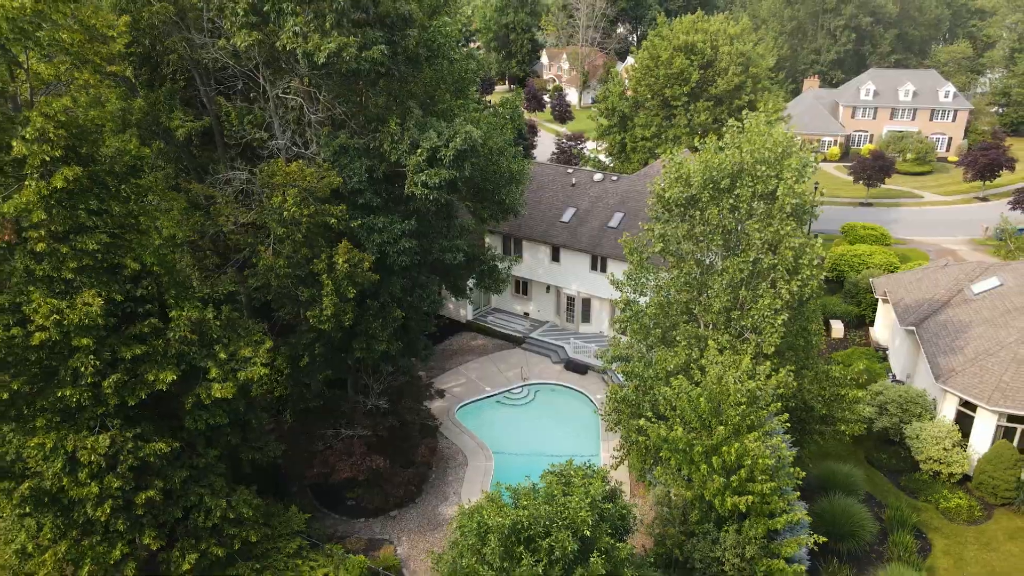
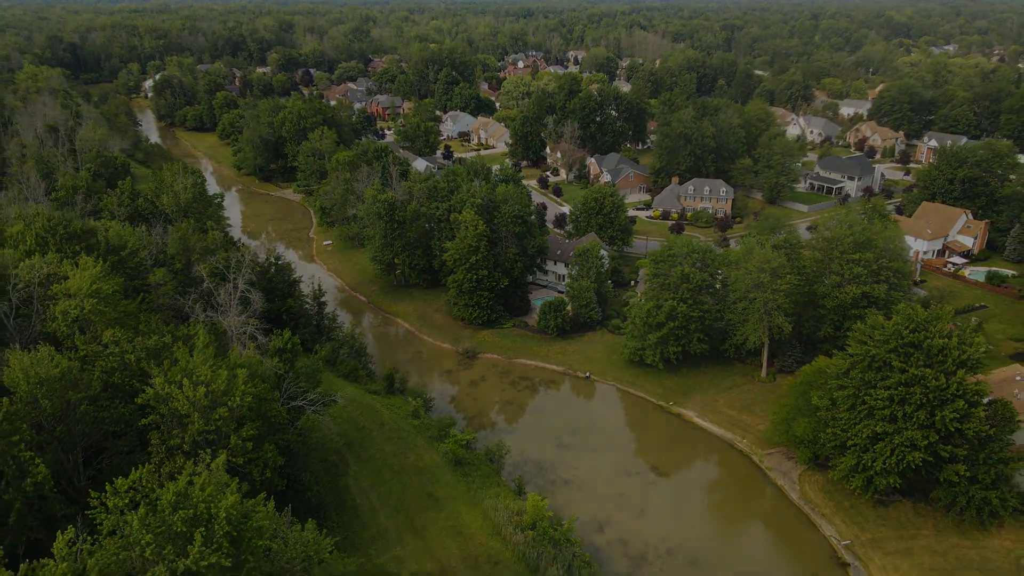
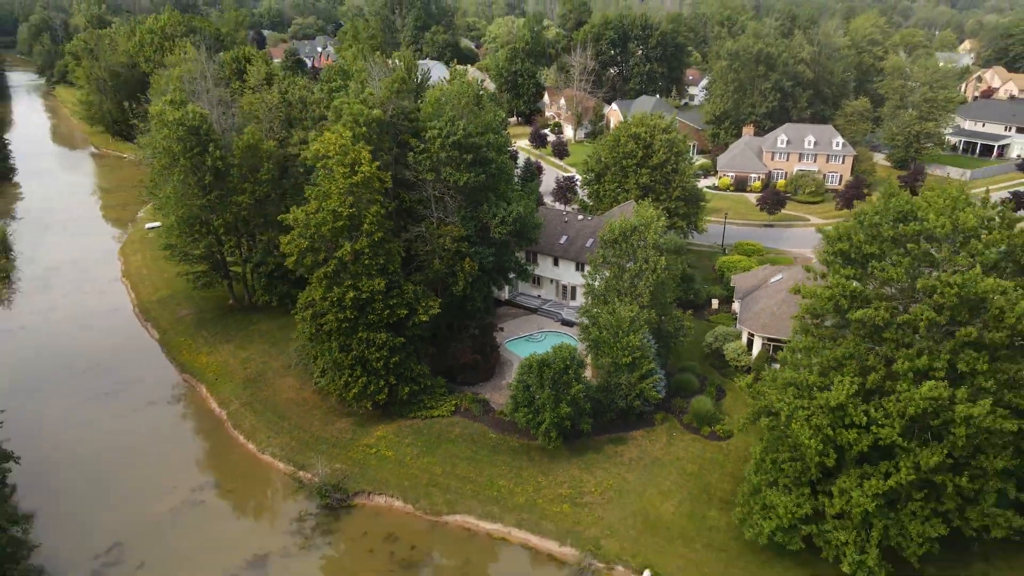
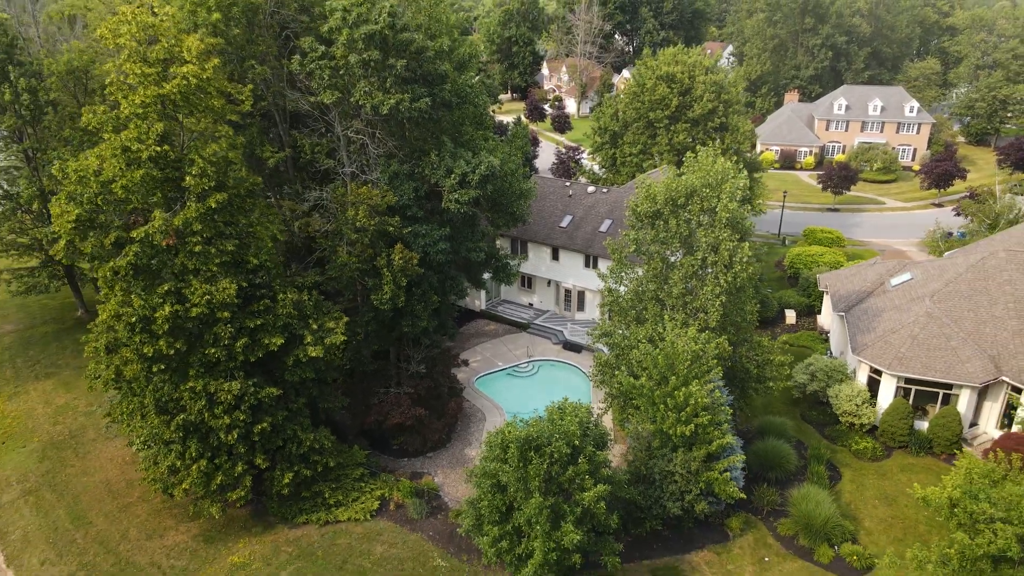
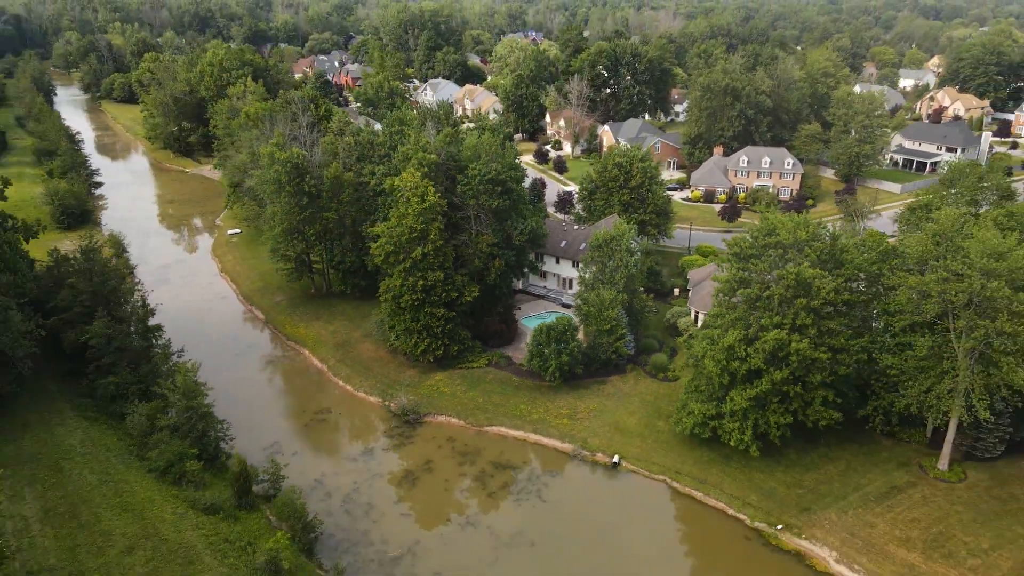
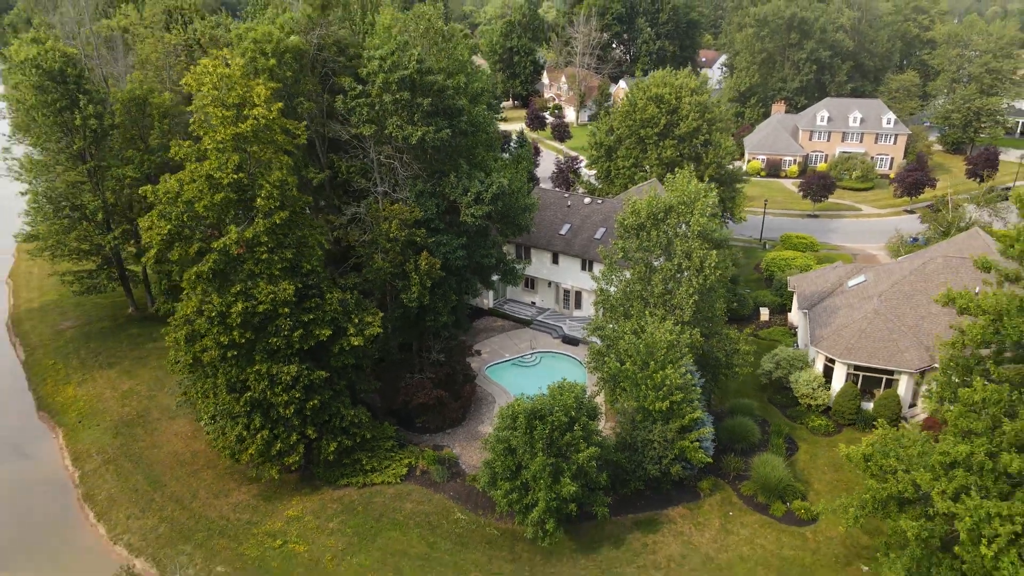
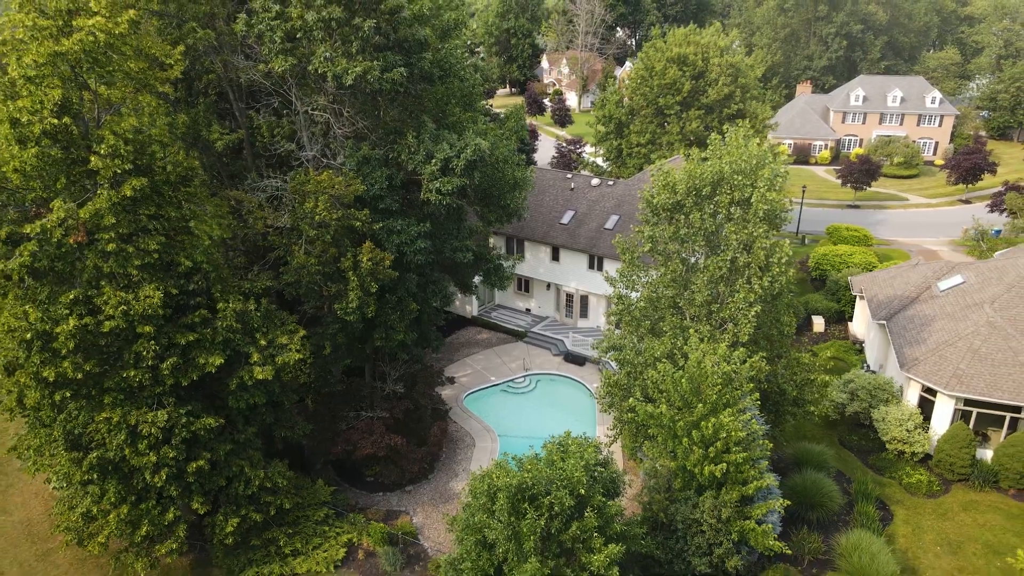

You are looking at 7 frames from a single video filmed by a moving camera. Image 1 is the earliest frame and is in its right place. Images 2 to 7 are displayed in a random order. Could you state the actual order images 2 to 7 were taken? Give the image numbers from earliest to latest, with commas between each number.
7, 4, 6, 3, 5, 2
